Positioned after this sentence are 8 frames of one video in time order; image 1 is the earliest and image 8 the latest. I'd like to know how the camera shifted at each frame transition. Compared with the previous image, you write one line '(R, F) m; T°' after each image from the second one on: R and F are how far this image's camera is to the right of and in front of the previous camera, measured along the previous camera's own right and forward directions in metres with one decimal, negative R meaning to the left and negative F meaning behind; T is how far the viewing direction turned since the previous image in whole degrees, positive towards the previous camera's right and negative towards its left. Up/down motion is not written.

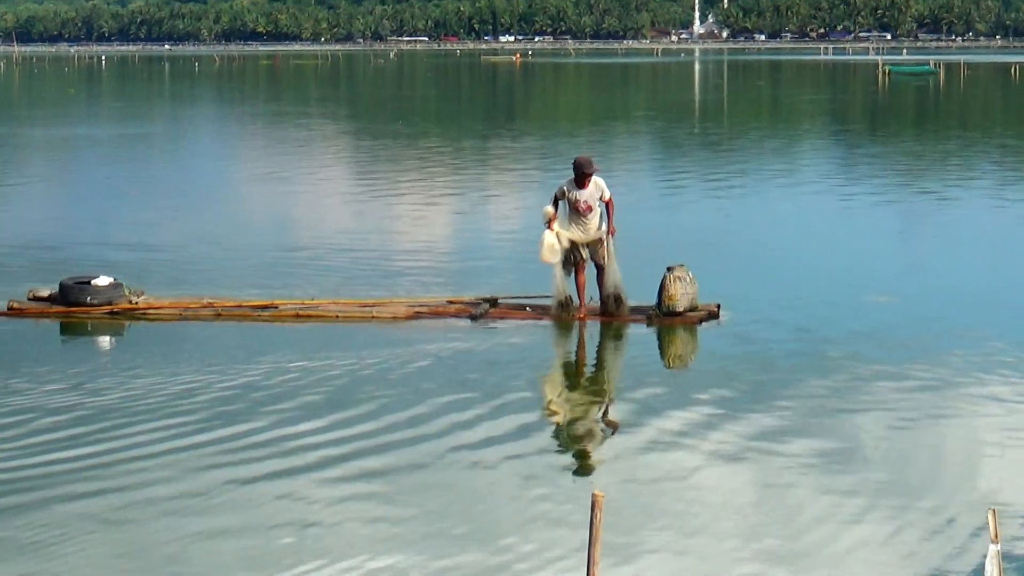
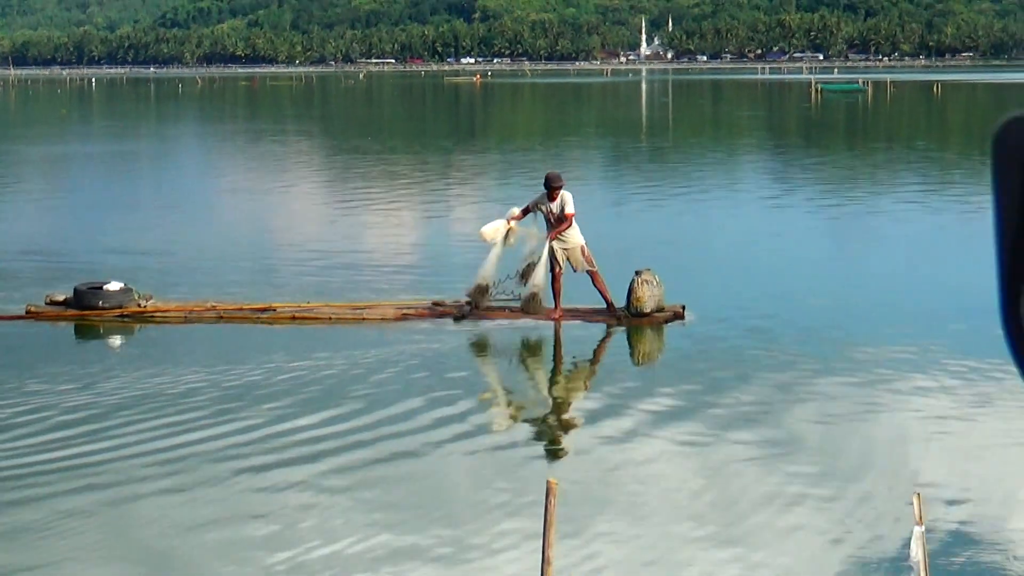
(+0.5, -0.6) m; -1°
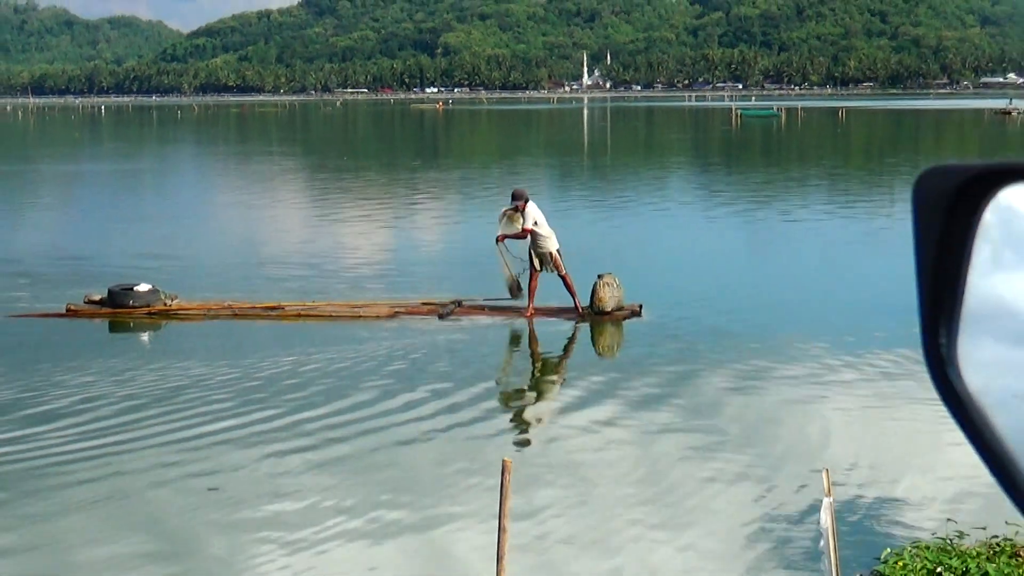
(+0.4, -1.3) m; 0°
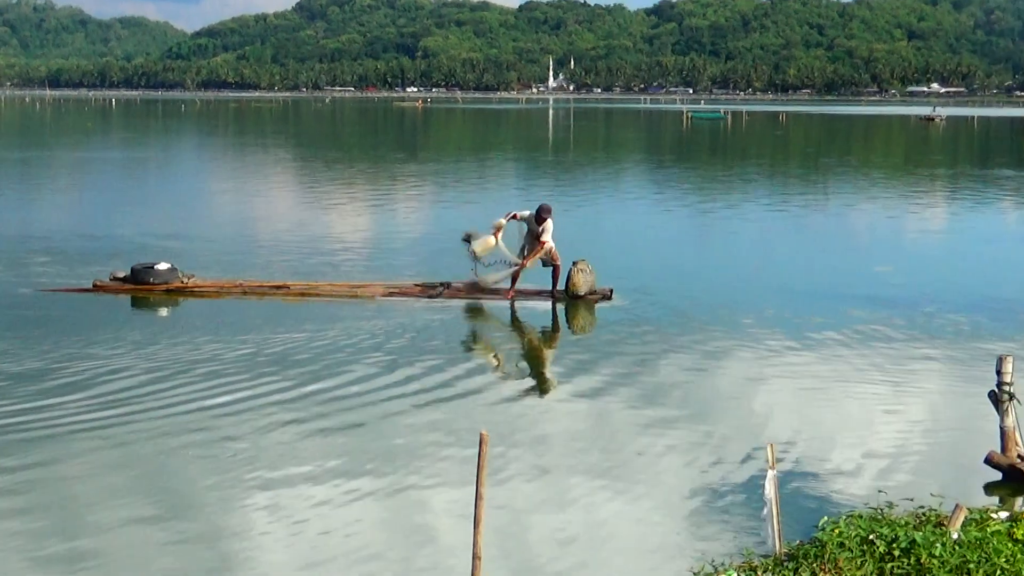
(+0.3, -1.1) m; 0°
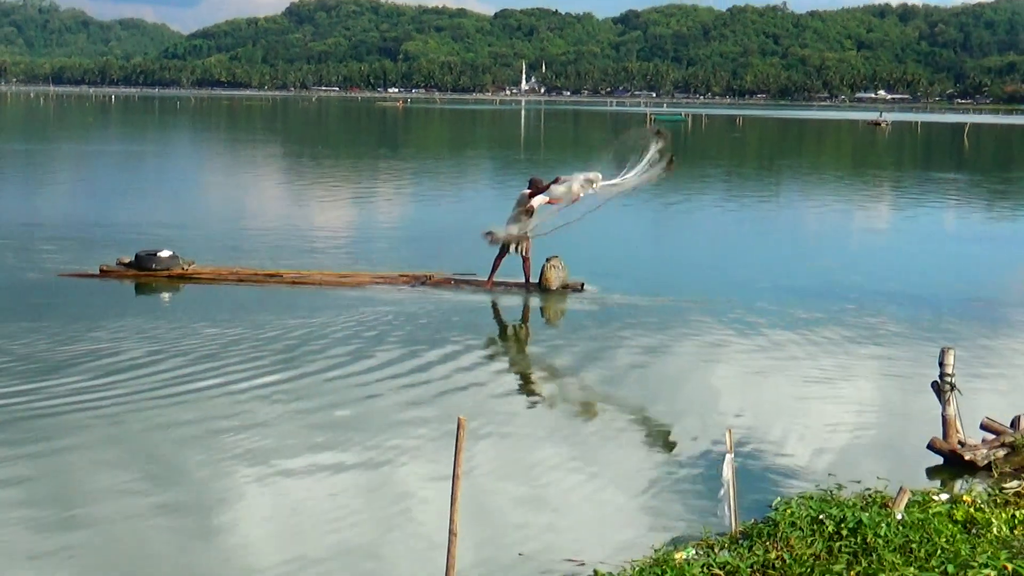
(+0.2, -0.8) m; 0°
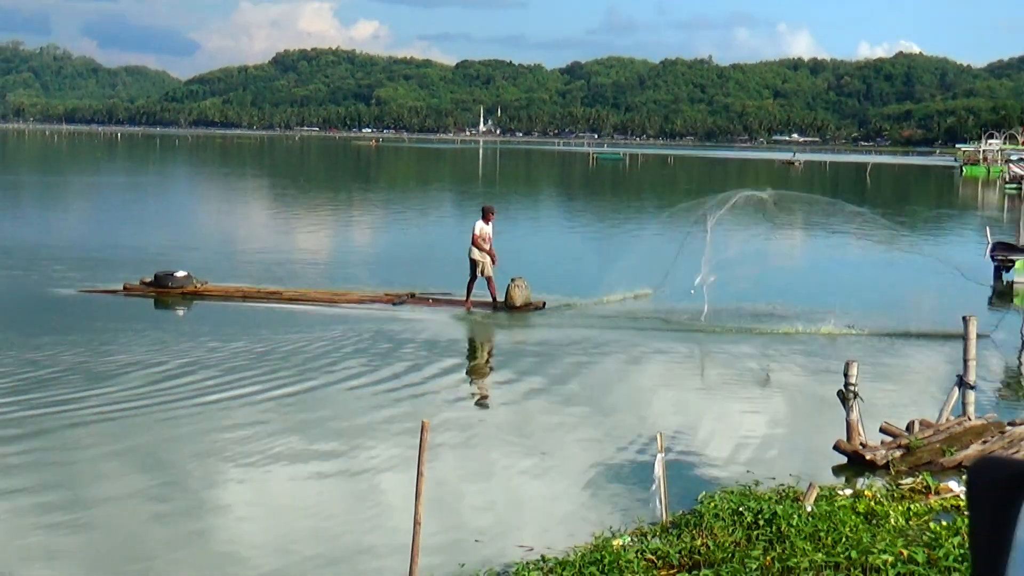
(+0.4, -1.6) m; 0°
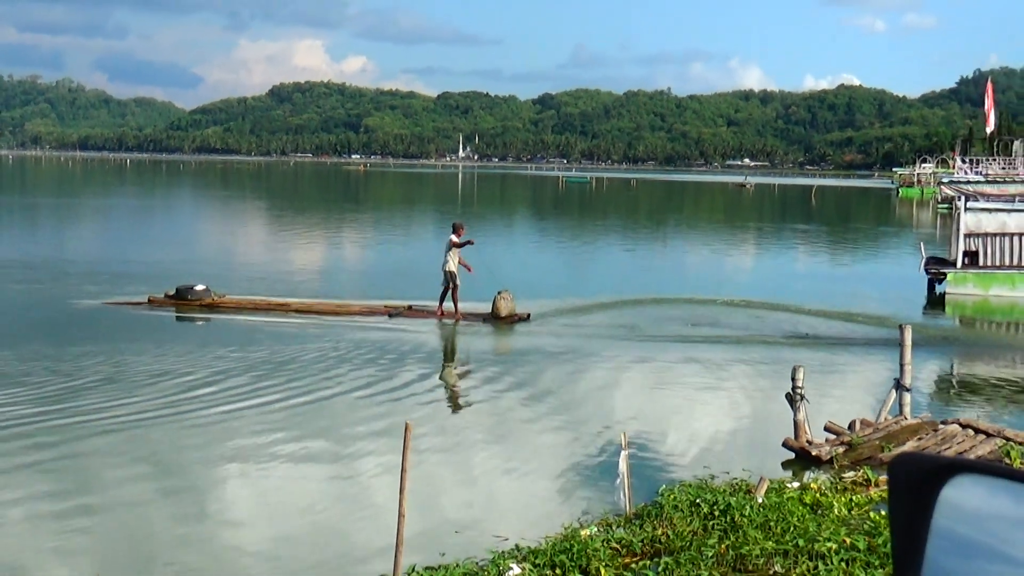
(+0.2, -1.3) m; 0°
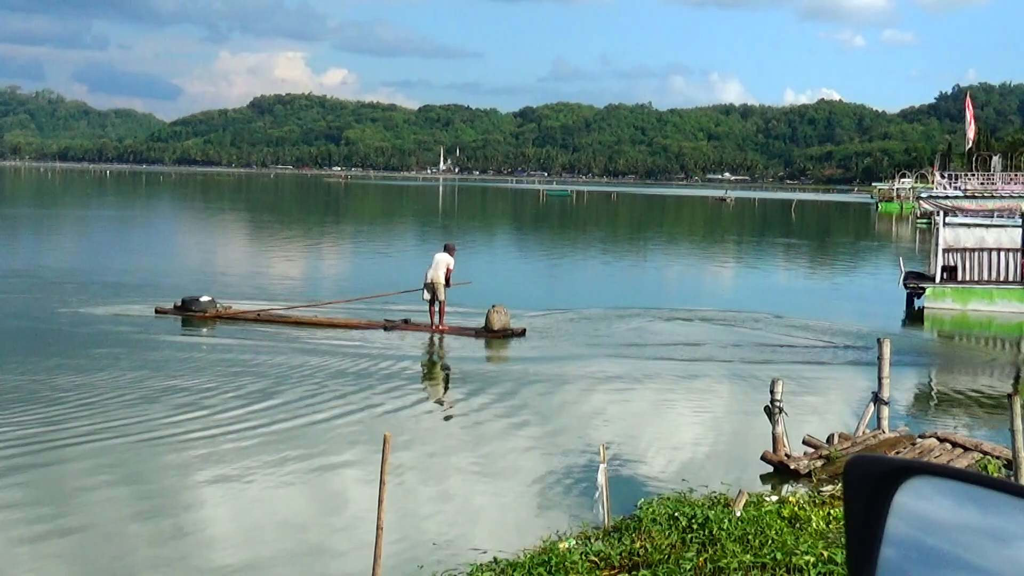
(+0.1, 0.0) m; +1°
